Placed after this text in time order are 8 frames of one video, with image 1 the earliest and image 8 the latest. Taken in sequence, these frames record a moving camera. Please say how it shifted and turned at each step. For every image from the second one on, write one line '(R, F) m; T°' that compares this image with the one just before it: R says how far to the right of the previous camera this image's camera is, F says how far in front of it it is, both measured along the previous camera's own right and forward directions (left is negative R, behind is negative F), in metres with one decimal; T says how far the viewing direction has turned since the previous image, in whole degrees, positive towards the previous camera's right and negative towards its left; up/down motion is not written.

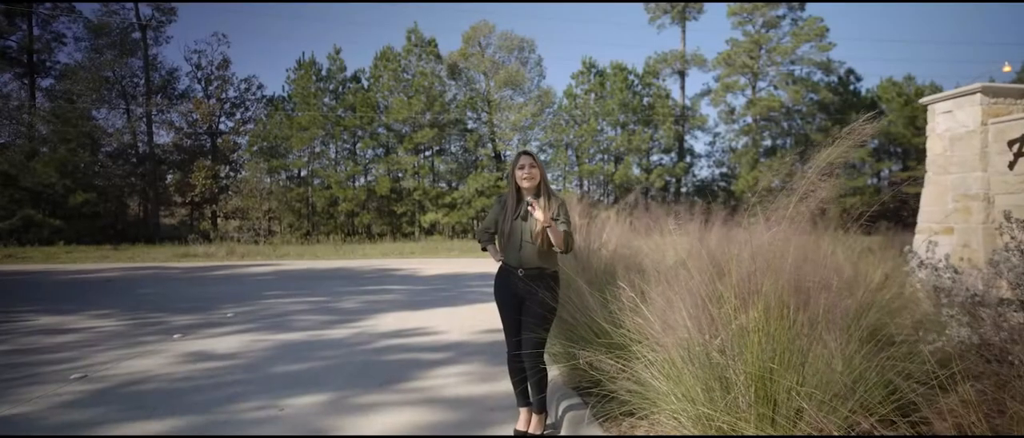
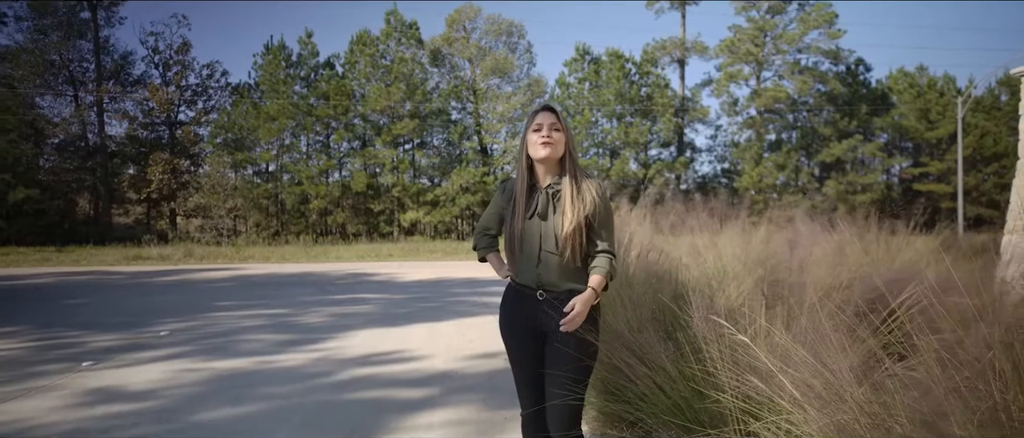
(0.0, +0.7) m; +1°
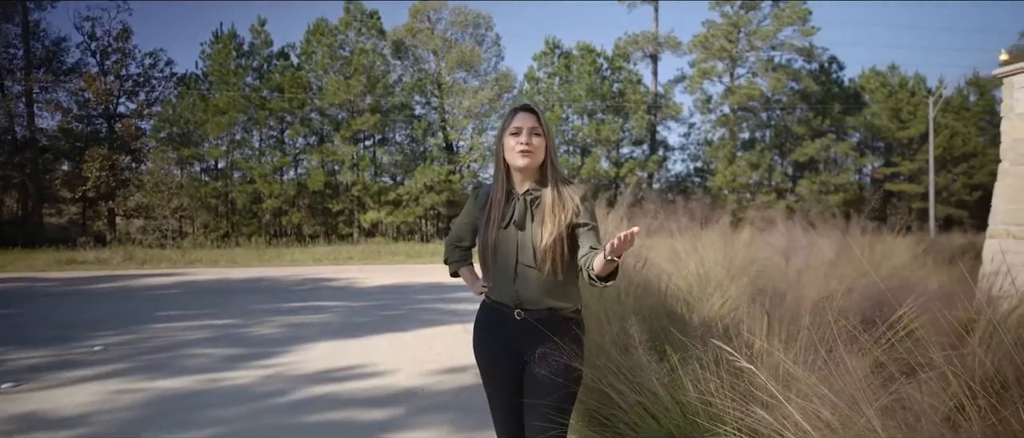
(-0.1, +0.4) m; +3°
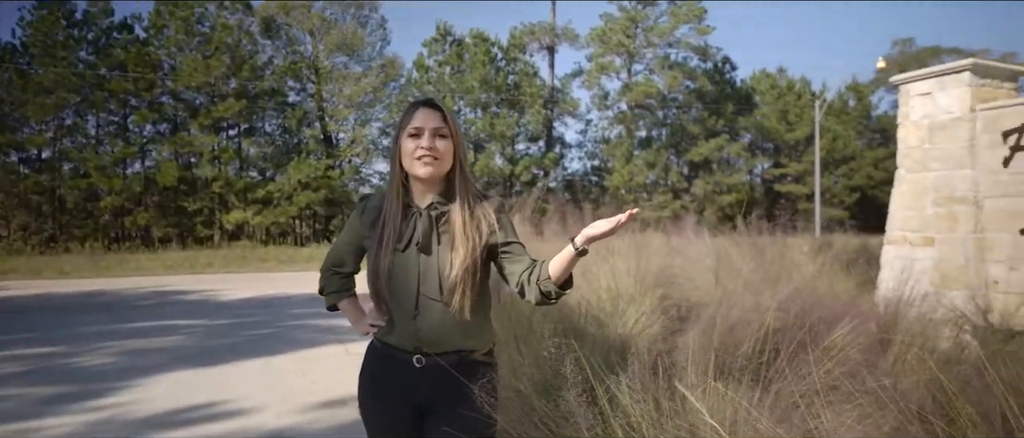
(-0.1, +0.6) m; +10°
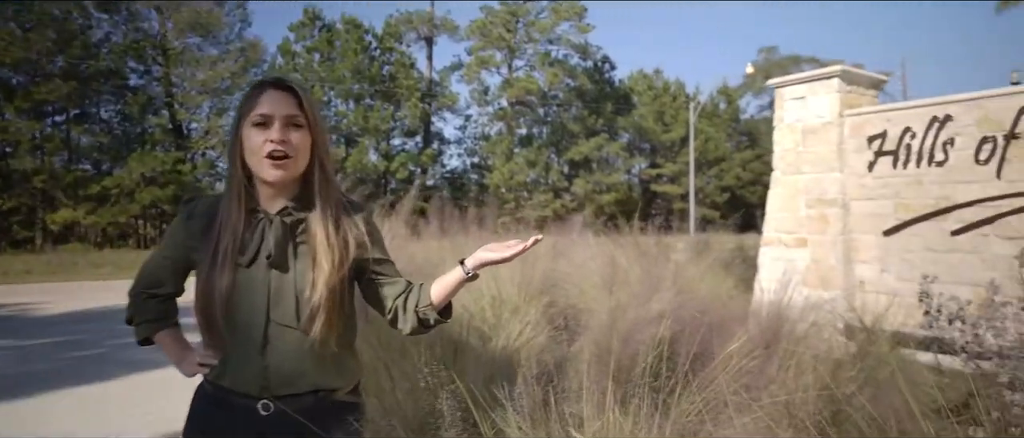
(0.0, +0.3) m; +10°
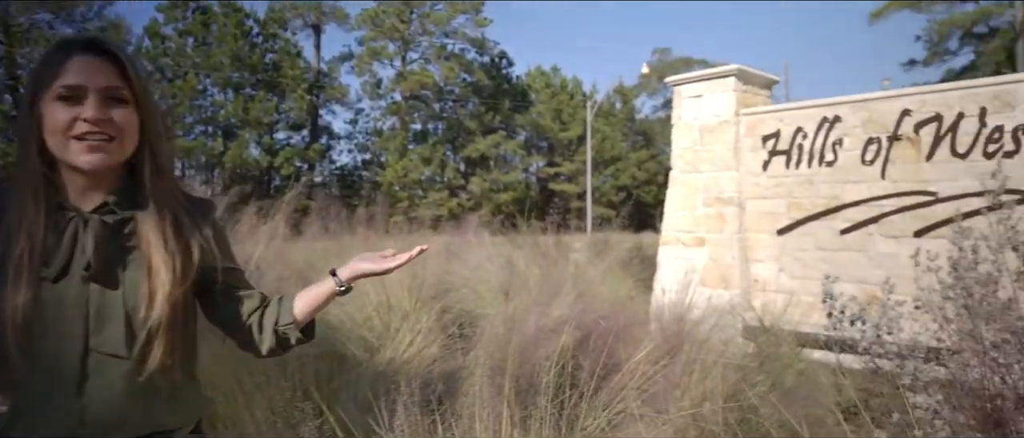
(0.0, +0.3) m; +8°
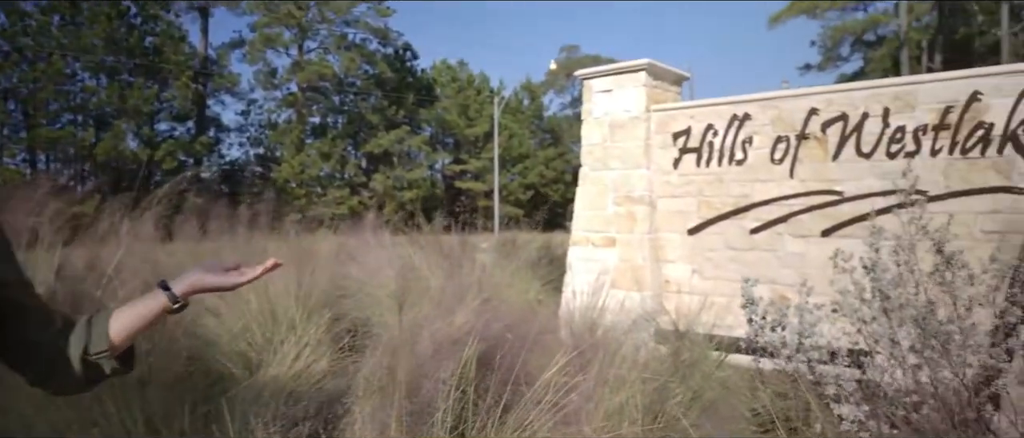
(0.0, +0.3) m; +8°
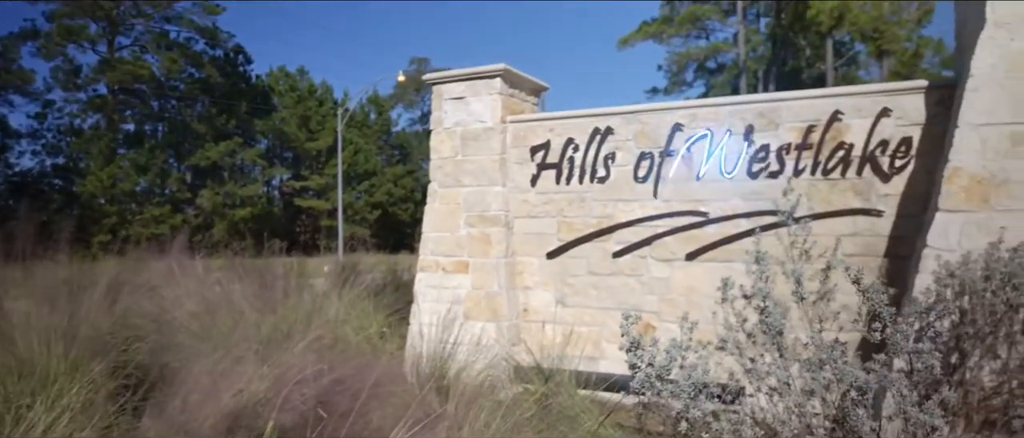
(+0.1, +0.5) m; +12°
